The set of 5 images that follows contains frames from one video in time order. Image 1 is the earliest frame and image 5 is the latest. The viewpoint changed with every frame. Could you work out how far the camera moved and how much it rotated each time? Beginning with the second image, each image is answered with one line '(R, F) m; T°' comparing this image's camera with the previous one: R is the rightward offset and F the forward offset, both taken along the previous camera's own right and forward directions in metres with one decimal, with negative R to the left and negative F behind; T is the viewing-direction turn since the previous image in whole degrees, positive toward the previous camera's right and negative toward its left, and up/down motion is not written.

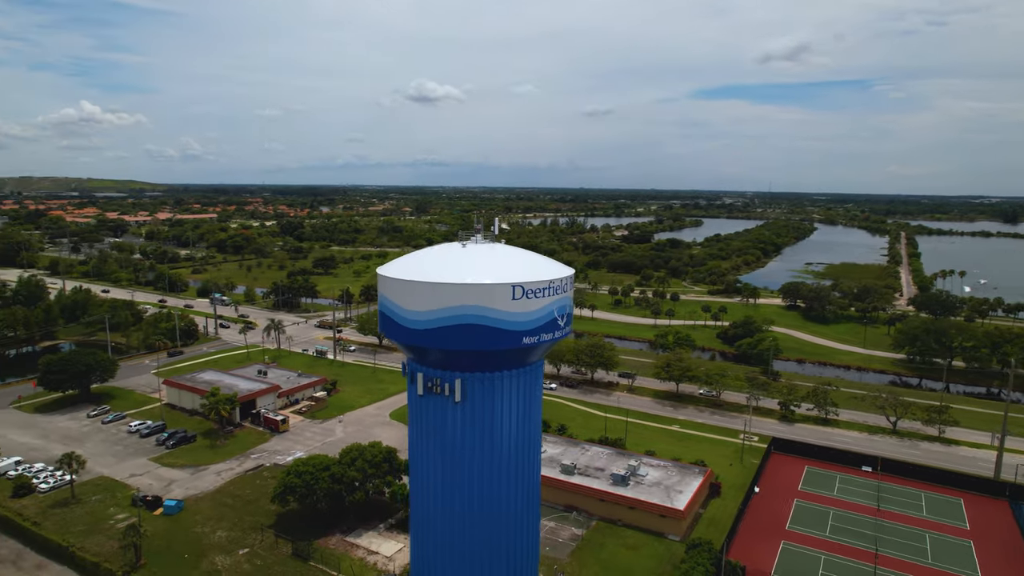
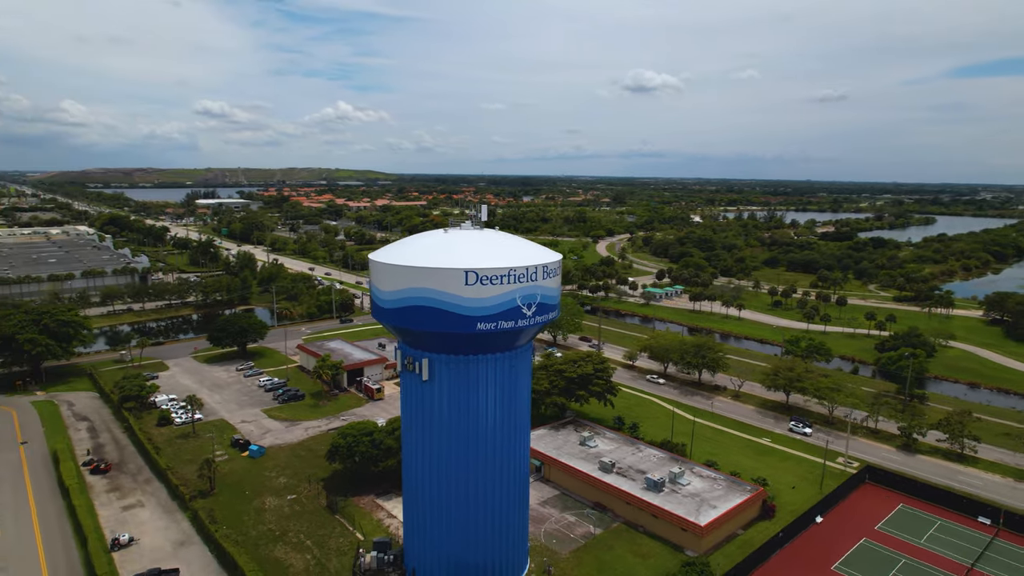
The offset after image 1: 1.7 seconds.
(+6.1, +0.9) m; -18°
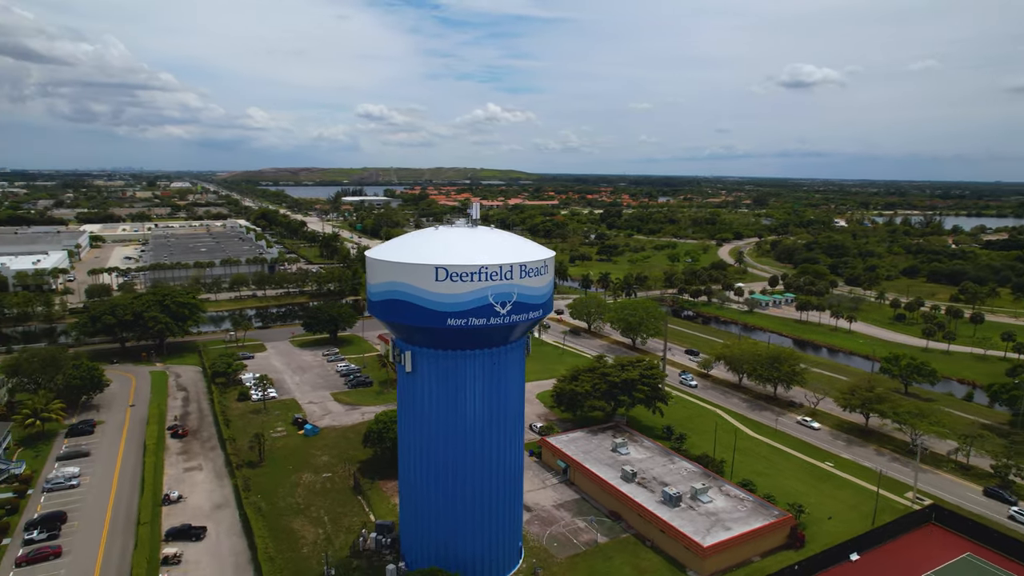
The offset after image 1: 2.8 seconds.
(+4.2, +0.4) m; -12°
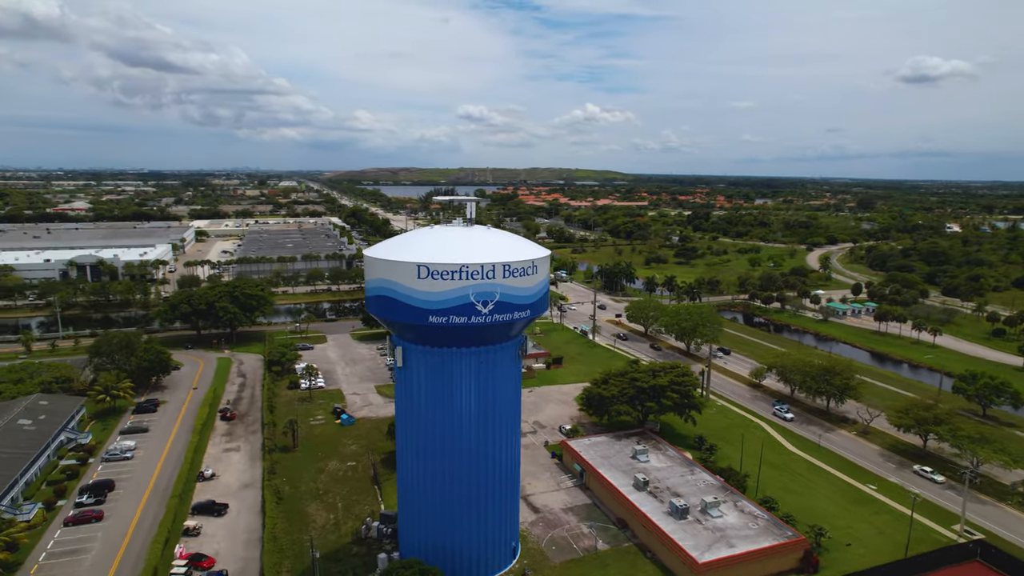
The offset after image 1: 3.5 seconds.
(+2.9, +0.2) m; -8°
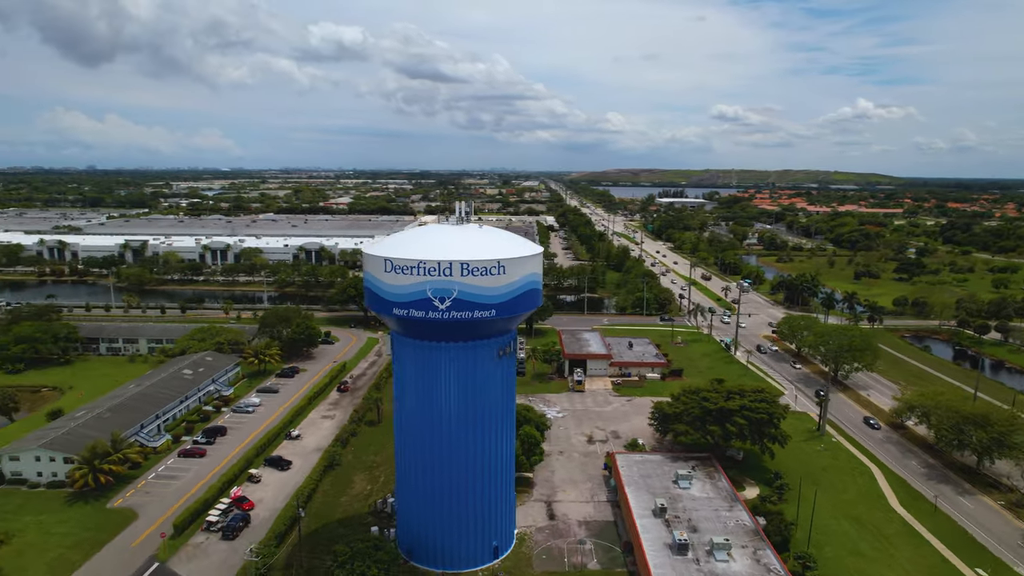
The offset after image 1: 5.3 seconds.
(+7.2, +1.4) m; -21°
